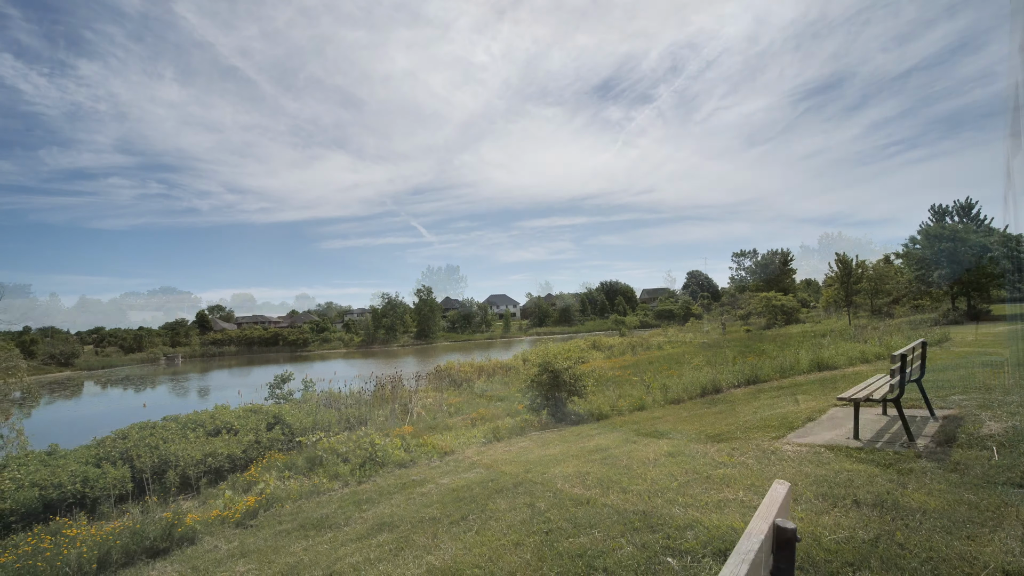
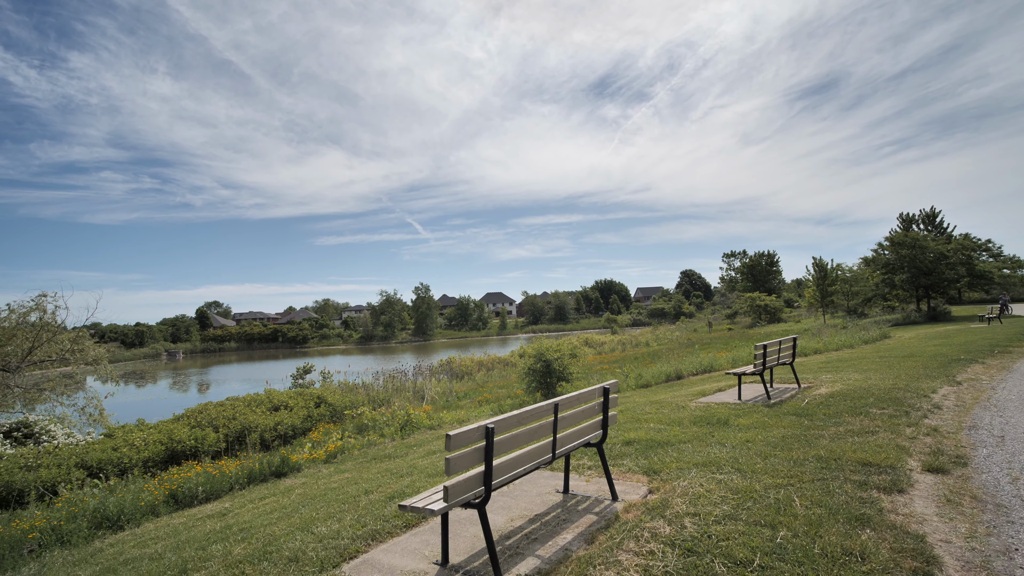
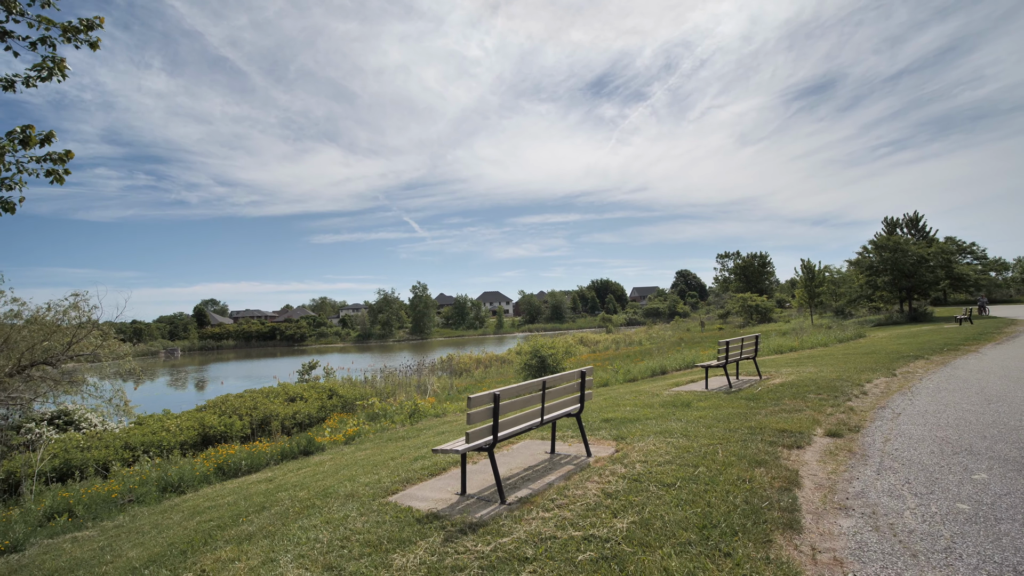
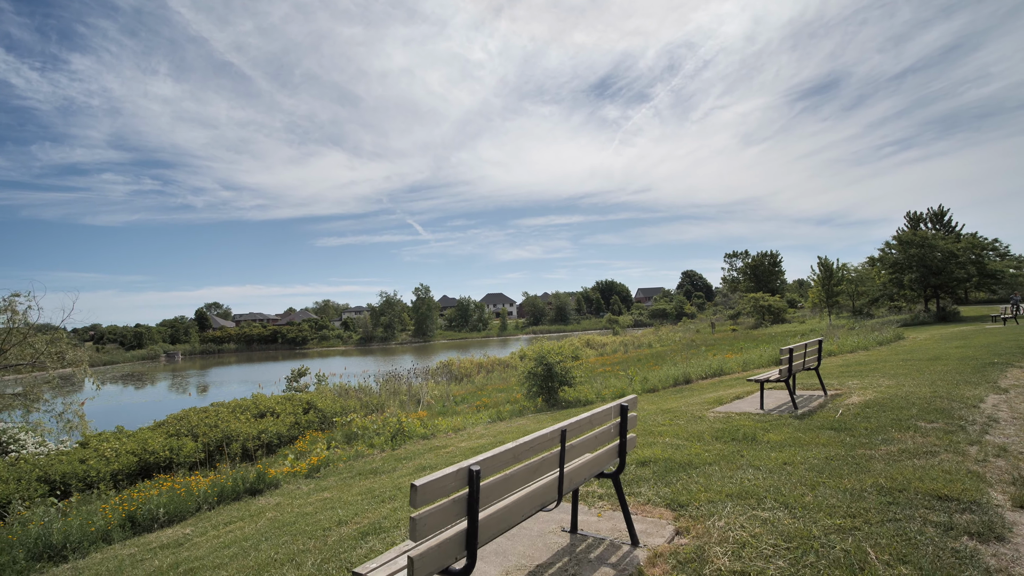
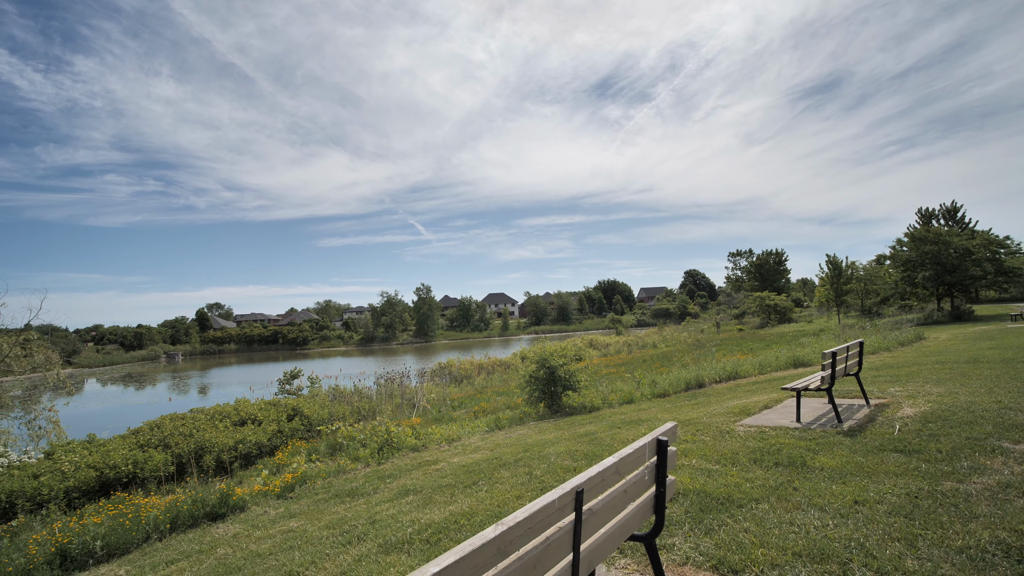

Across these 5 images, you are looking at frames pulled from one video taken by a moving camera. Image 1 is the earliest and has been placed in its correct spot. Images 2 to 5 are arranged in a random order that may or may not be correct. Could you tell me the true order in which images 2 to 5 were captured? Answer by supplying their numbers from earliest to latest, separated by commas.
5, 4, 2, 3
